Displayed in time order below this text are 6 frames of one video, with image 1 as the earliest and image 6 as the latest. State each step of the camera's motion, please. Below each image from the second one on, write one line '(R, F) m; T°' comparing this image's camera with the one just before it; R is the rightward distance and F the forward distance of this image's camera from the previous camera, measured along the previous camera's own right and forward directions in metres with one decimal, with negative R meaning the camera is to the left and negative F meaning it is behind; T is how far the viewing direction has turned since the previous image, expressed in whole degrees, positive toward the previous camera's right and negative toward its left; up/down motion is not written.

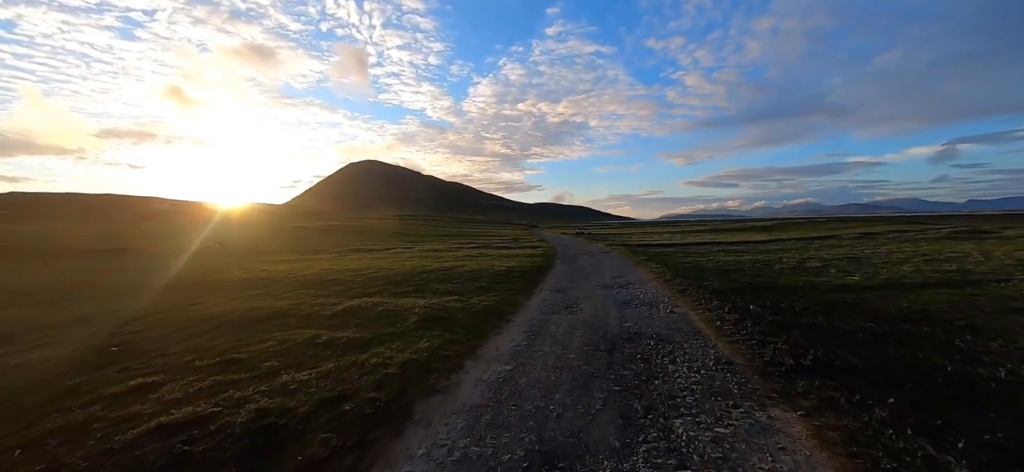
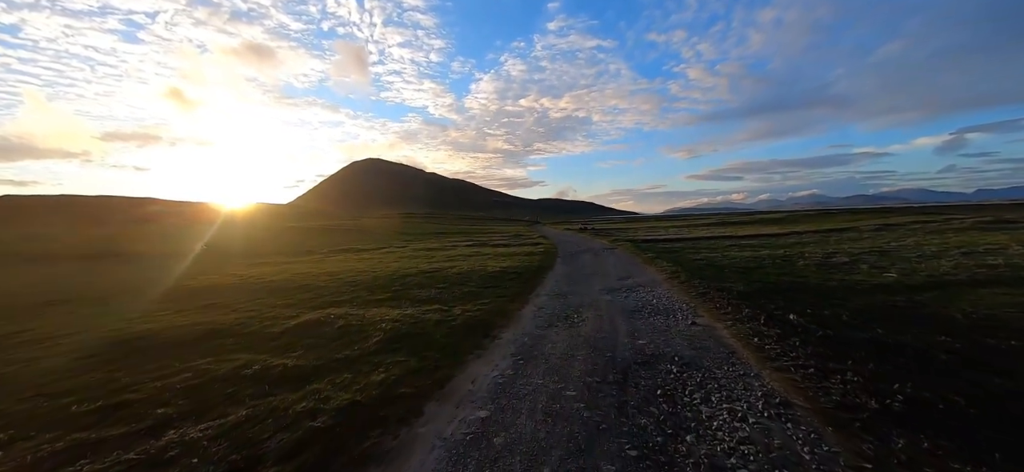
(+0.9, +3.8) m; 0°
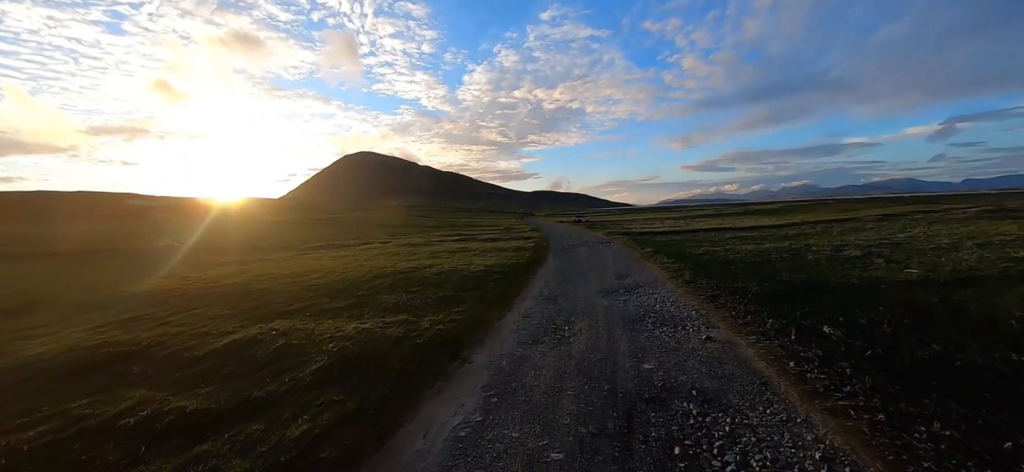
(+0.8, +3.3) m; +1°
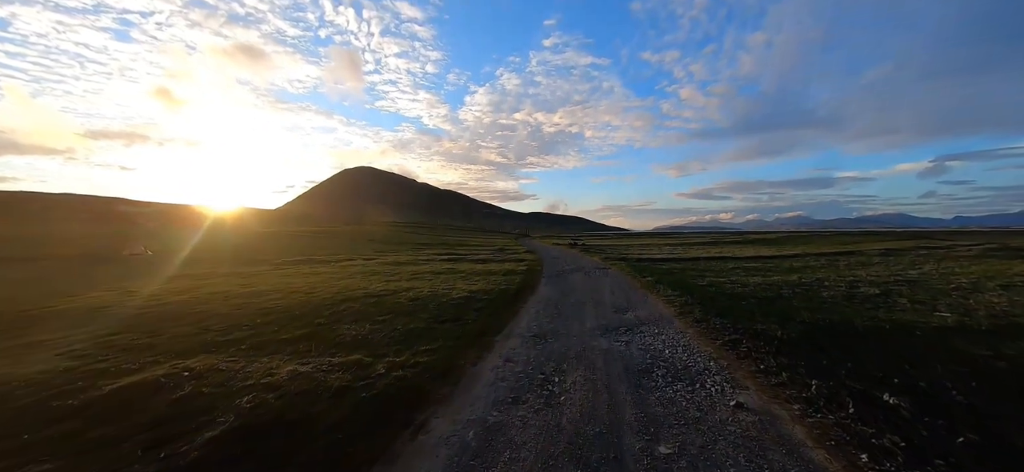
(+0.5, +3.1) m; +1°
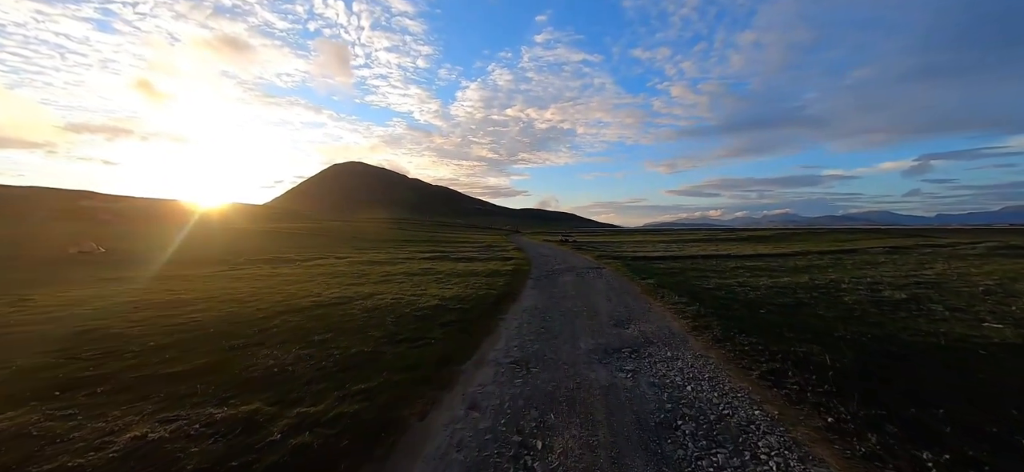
(+0.8, +4.4) m; +1°
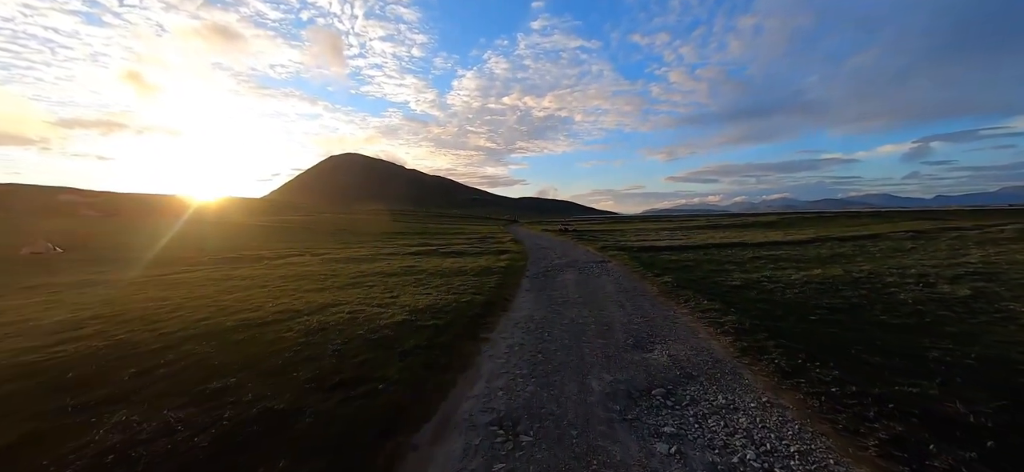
(+0.6, +4.9) m; 0°
